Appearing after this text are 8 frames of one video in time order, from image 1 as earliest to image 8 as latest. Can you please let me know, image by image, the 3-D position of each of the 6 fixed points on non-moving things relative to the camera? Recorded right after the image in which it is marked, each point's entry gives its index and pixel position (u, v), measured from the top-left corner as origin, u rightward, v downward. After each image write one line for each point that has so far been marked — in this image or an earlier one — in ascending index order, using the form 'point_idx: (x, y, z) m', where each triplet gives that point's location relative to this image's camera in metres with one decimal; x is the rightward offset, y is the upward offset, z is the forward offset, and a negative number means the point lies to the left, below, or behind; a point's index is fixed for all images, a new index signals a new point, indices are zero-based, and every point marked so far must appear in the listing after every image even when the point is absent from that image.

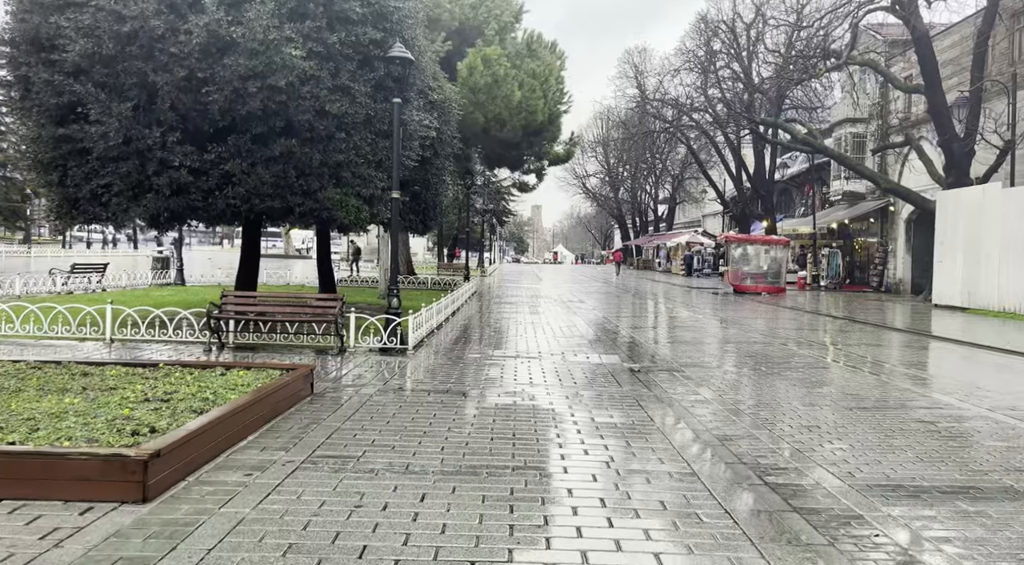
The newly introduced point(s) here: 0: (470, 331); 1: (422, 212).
0: (-0.8, -1.0, +18.5) m
1: (-1.9, +1.5, +17.0) m
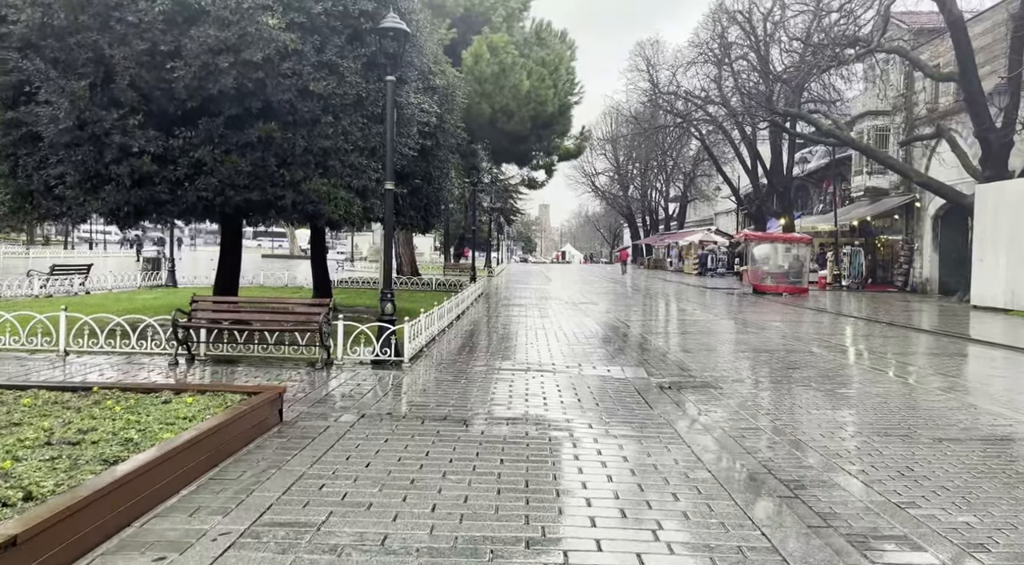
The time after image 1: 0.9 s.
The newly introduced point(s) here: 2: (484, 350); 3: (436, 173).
0: (-0.6, -1.1, +17.3) m
1: (-1.7, +1.4, +15.8) m
2: (-0.5, -1.2, +15.1) m
3: (-1.5, +2.1, +15.3) m
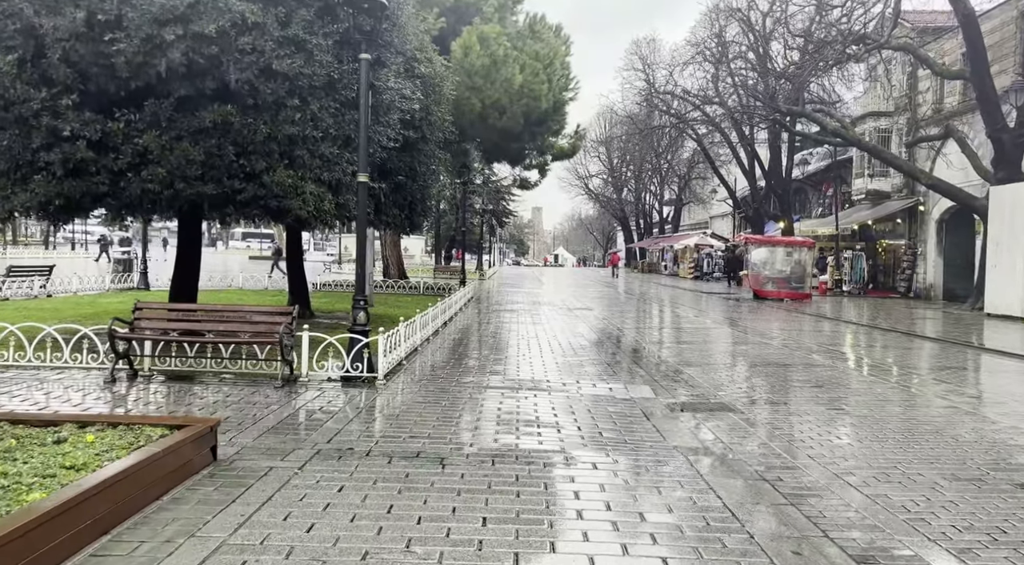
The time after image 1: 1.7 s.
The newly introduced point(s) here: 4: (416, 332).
0: (-0.8, -1.2, +16.2) m
1: (-1.9, +1.4, +14.7) m
2: (-0.7, -1.2, +14.0) m
3: (-1.6, +2.0, +14.2) m
4: (-1.6, -0.8, +14.2) m
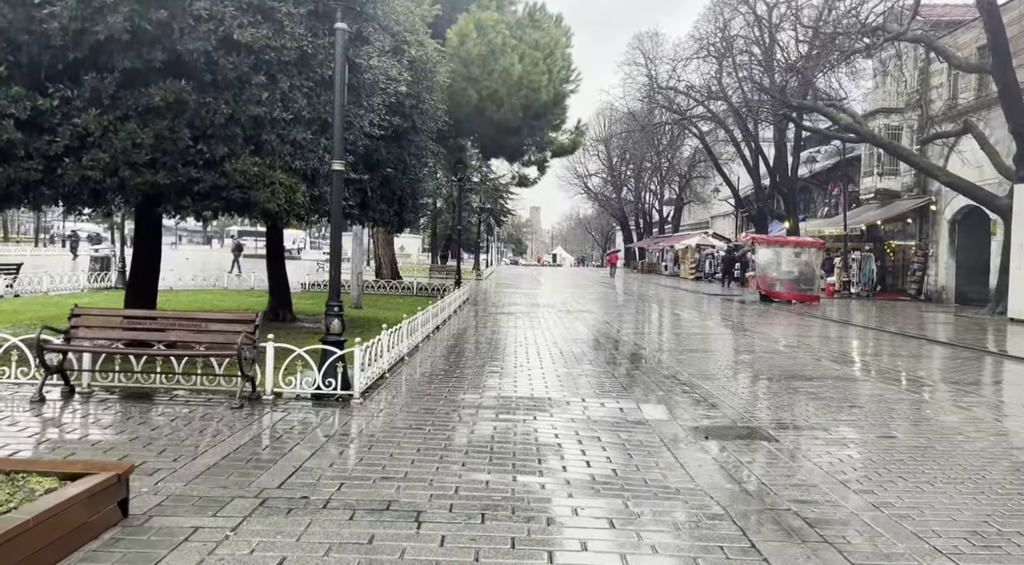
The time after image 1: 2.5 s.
0: (-0.9, -1.2, +15.1) m
1: (-1.9, +1.3, +13.6) m
2: (-0.7, -1.3, +13.0) m
3: (-1.7, +2.0, +13.2) m
4: (-1.6, -0.8, +13.2) m
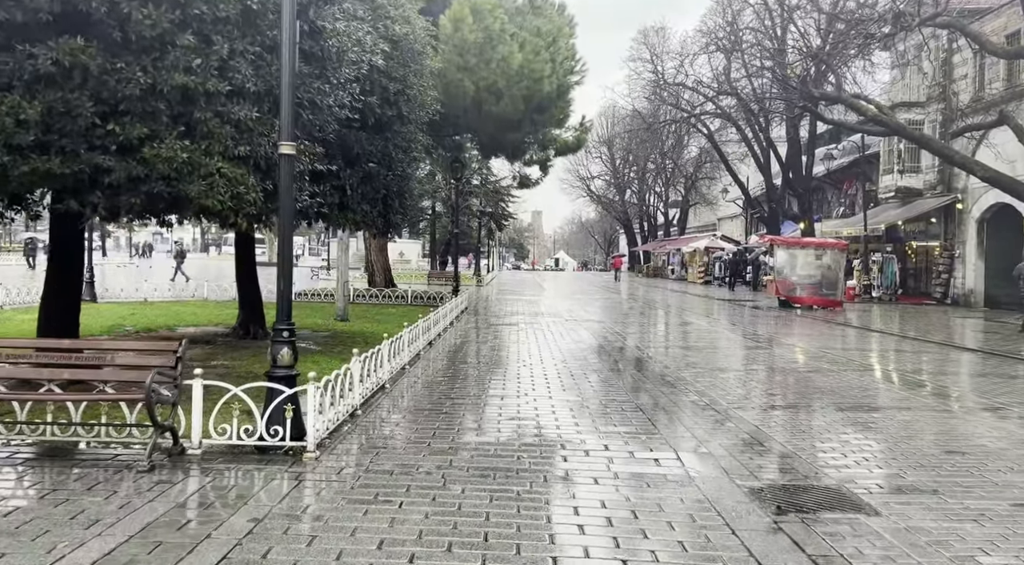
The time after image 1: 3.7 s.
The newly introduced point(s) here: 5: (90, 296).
0: (-0.8, -1.3, +13.5) m
1: (-1.9, +1.2, +12.0) m
2: (-0.7, -1.4, +11.4) m
3: (-1.7, +1.8, +11.6) m
4: (-1.6, -1.0, +11.6) m
5: (-9.6, -0.3, +18.6) m
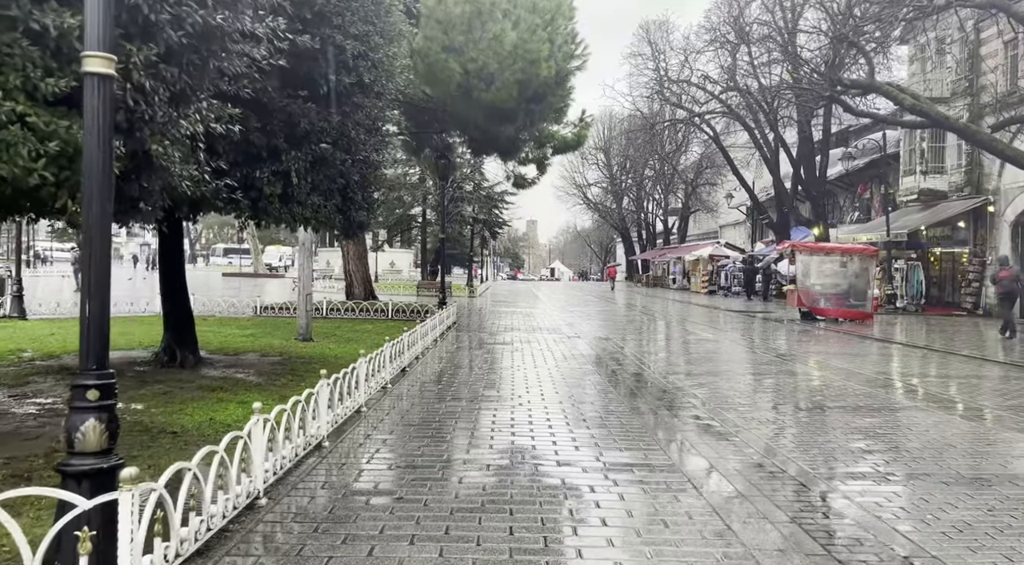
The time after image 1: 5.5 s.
0: (-0.9, -1.5, +11.1) m
1: (-2.0, +1.0, +9.6) m
2: (-0.8, -1.6, +9.0) m
3: (-1.8, +1.6, +9.2) m
4: (-1.7, -1.1, +9.2) m
5: (-9.8, -0.6, +16.1) m
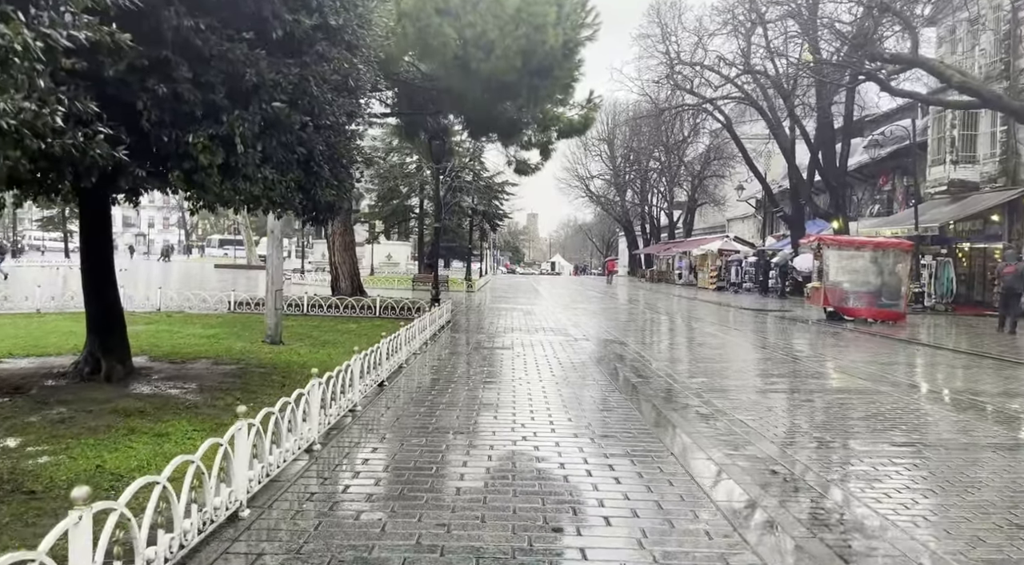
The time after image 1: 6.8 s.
0: (-0.9, -1.5, +9.3) m
1: (-2.0, +1.1, +7.8) m
2: (-0.8, -1.5, +7.2) m
3: (-1.7, +1.7, +7.3) m
4: (-1.7, -1.1, +7.4) m
5: (-9.8, -0.4, +14.3) m
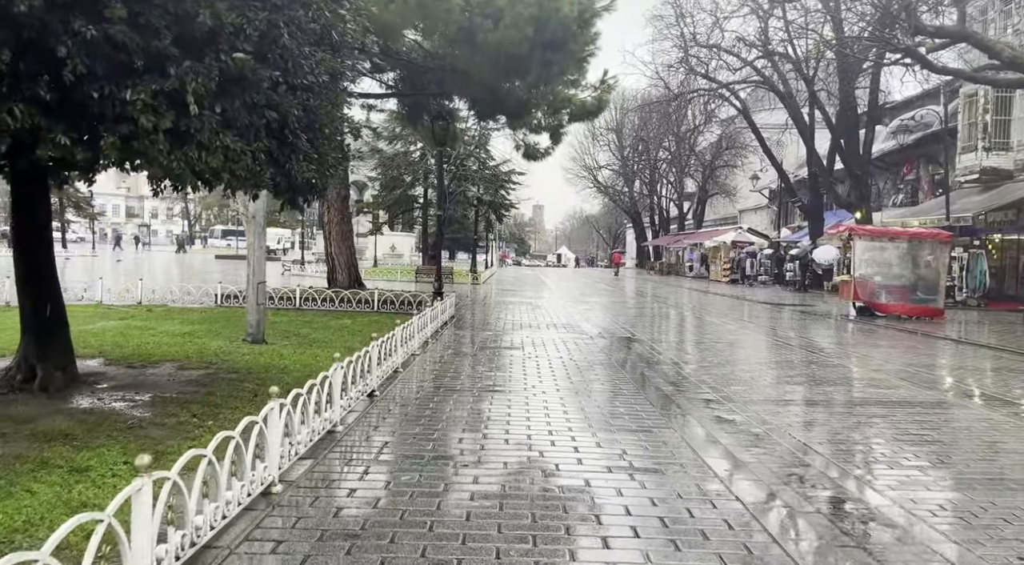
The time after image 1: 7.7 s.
0: (-0.8, -1.4, +8.0) m
1: (-1.9, +1.1, +6.5) m
2: (-0.7, -1.5, +5.9) m
3: (-1.6, +1.7, +6.1) m
4: (-1.6, -1.0, +6.1) m
5: (-9.6, -0.3, +13.1) m
